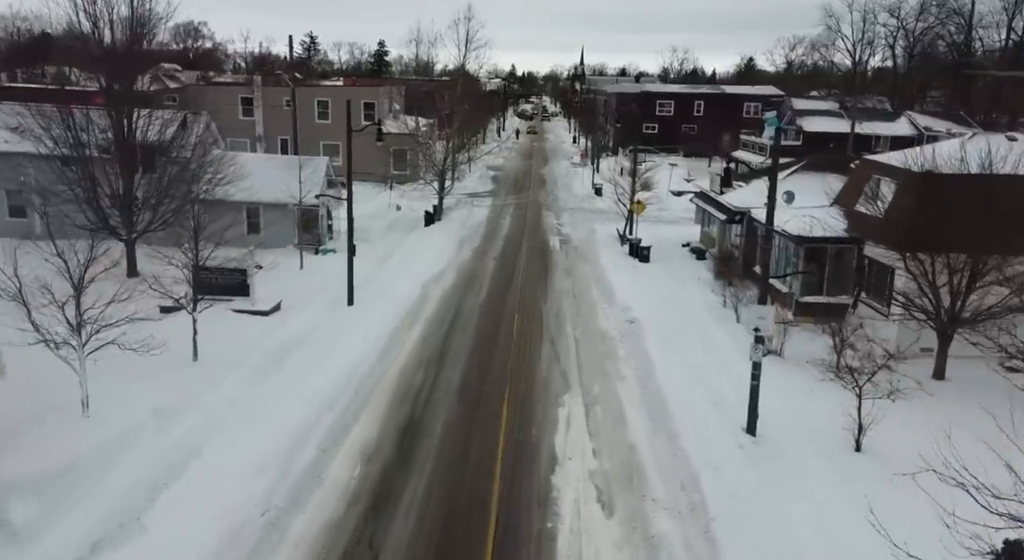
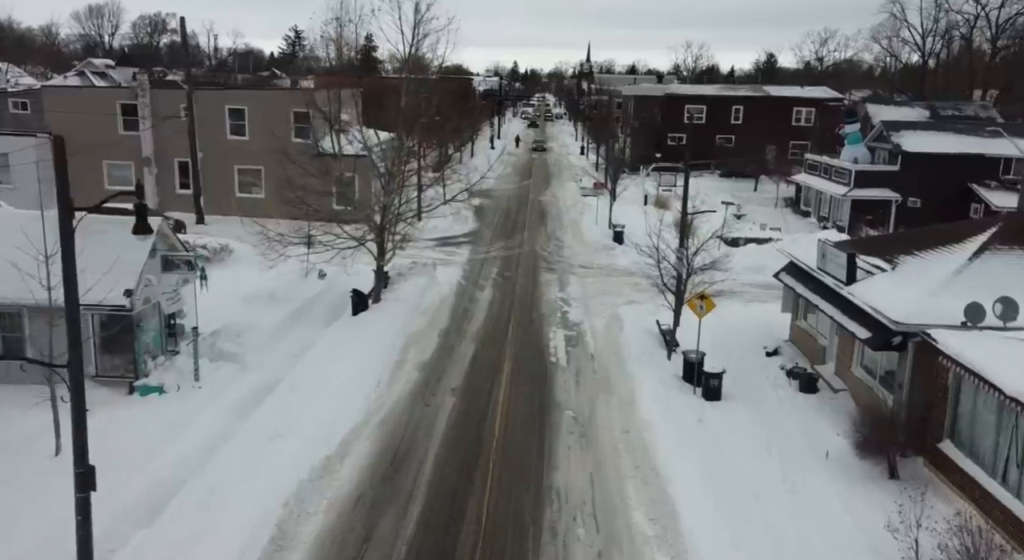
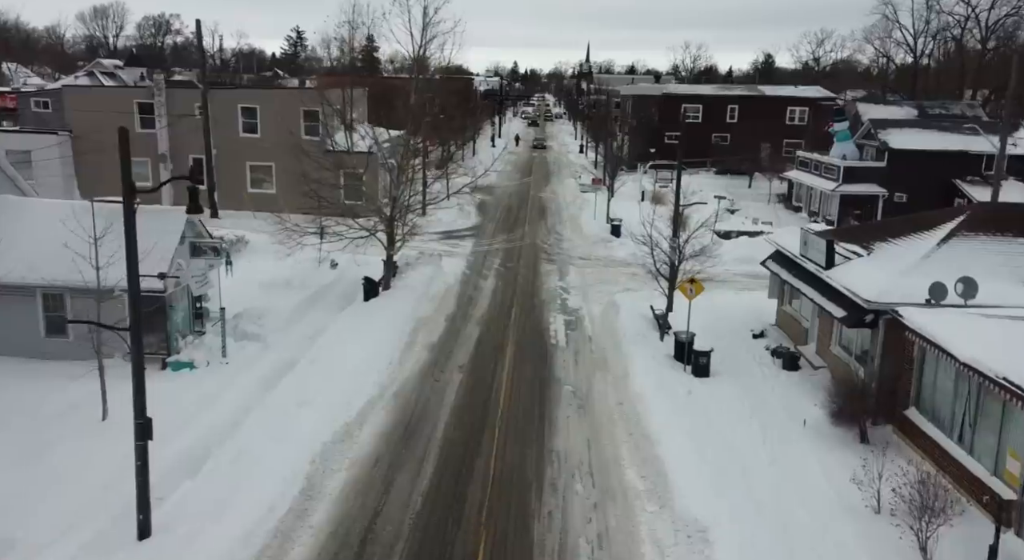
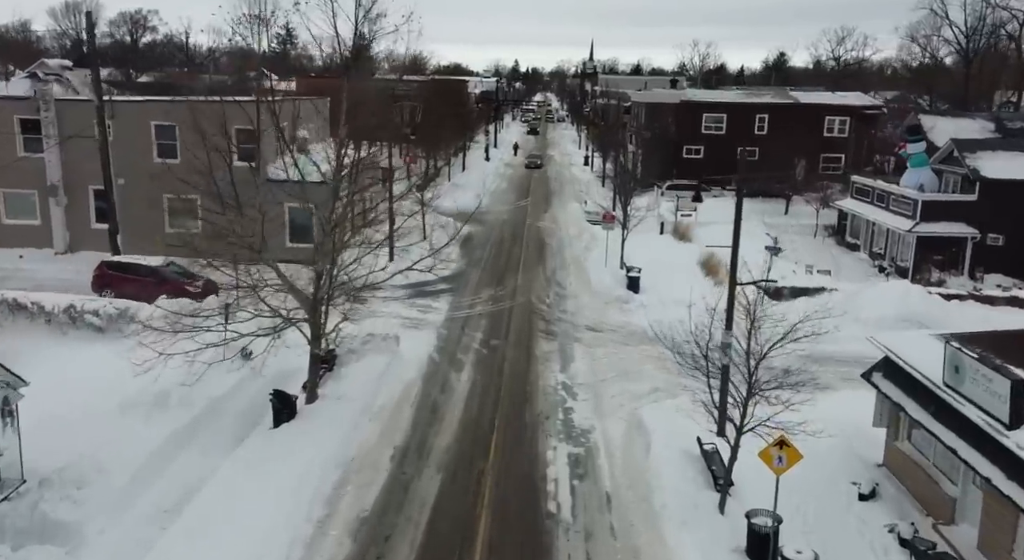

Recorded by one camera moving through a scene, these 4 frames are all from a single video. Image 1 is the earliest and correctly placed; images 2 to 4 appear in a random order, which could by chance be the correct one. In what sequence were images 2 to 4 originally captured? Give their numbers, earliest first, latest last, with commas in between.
3, 2, 4
